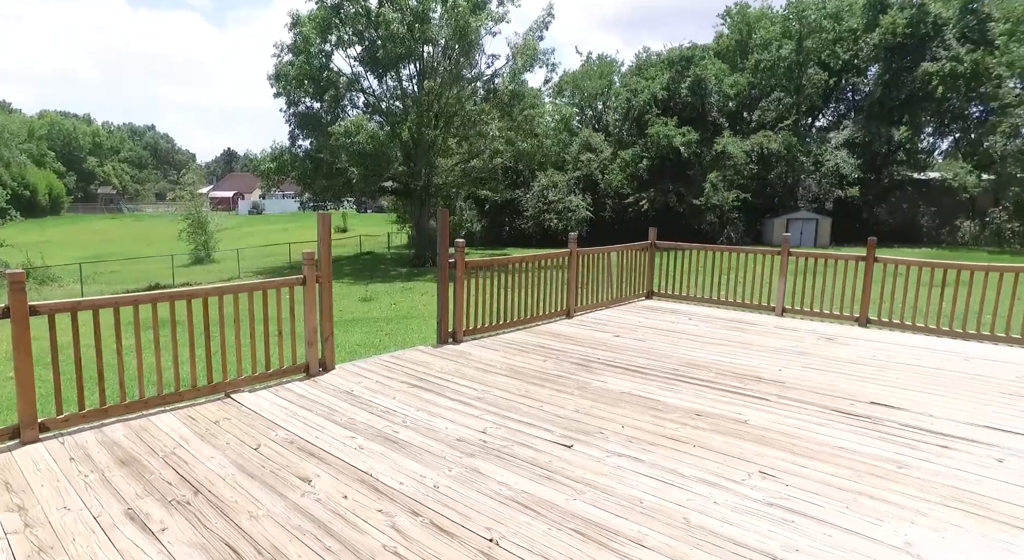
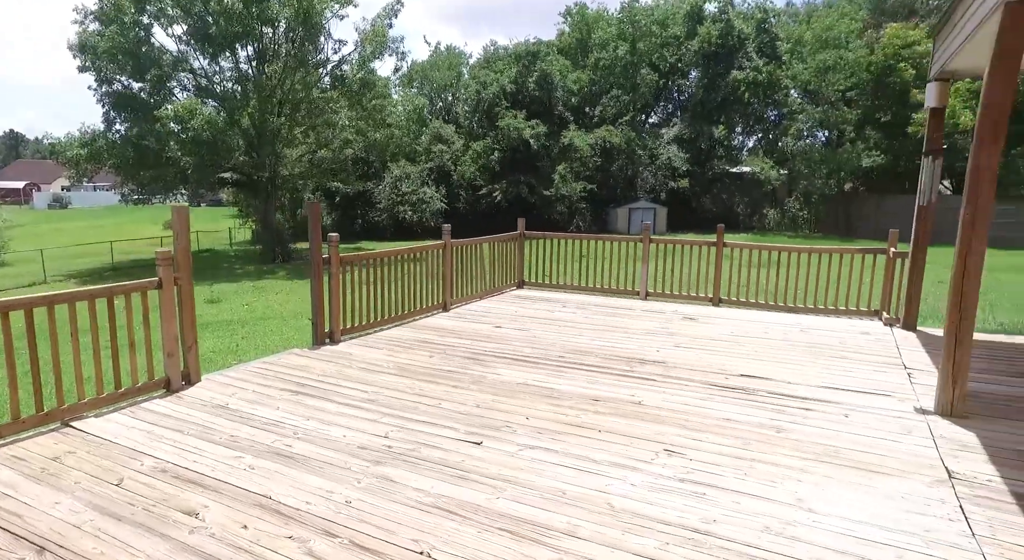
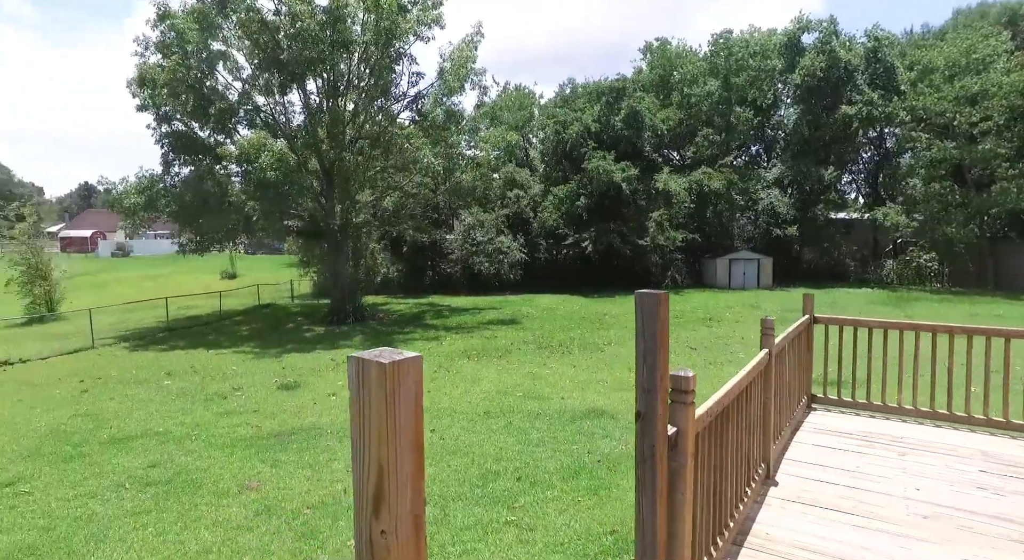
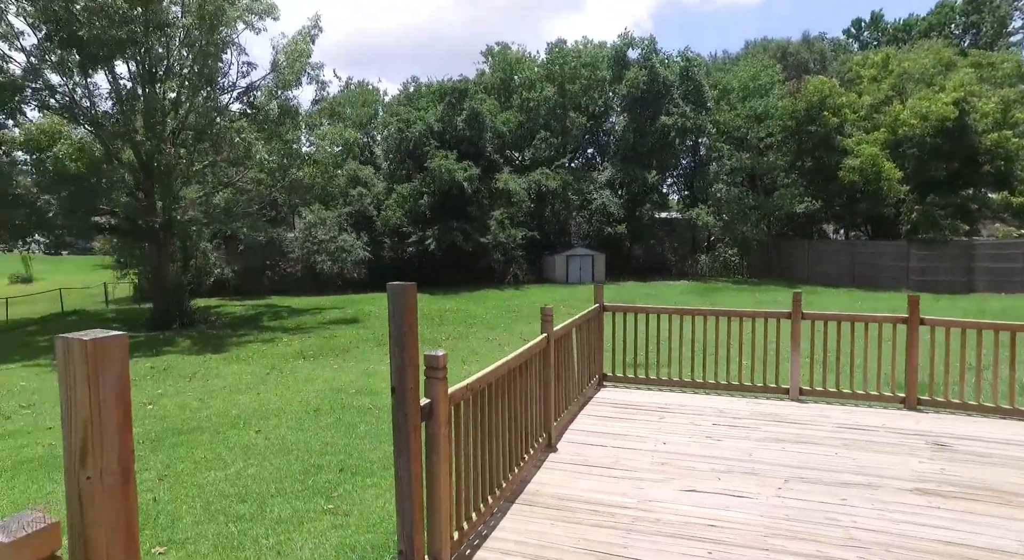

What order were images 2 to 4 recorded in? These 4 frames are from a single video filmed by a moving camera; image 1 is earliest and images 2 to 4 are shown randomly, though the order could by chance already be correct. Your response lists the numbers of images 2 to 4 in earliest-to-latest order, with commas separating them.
2, 4, 3
